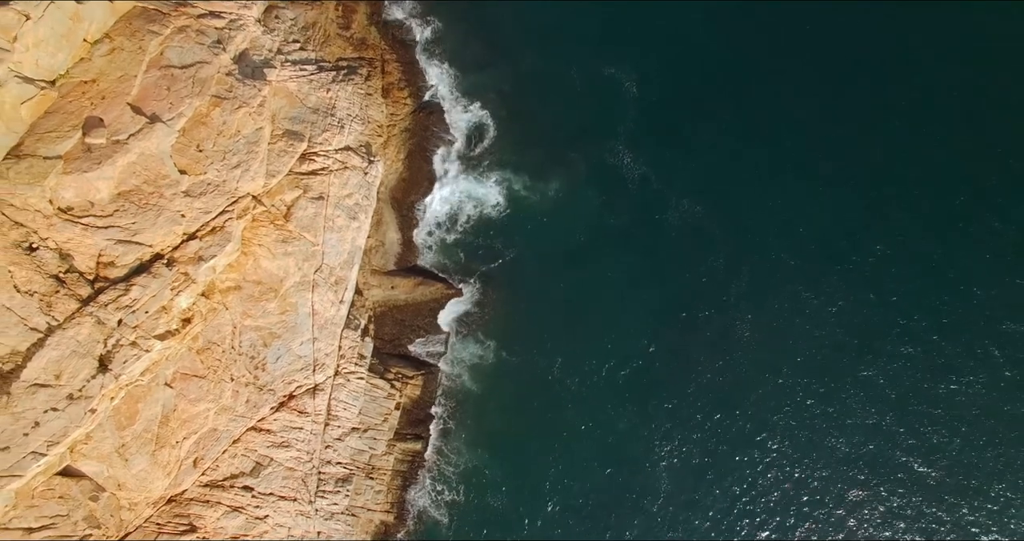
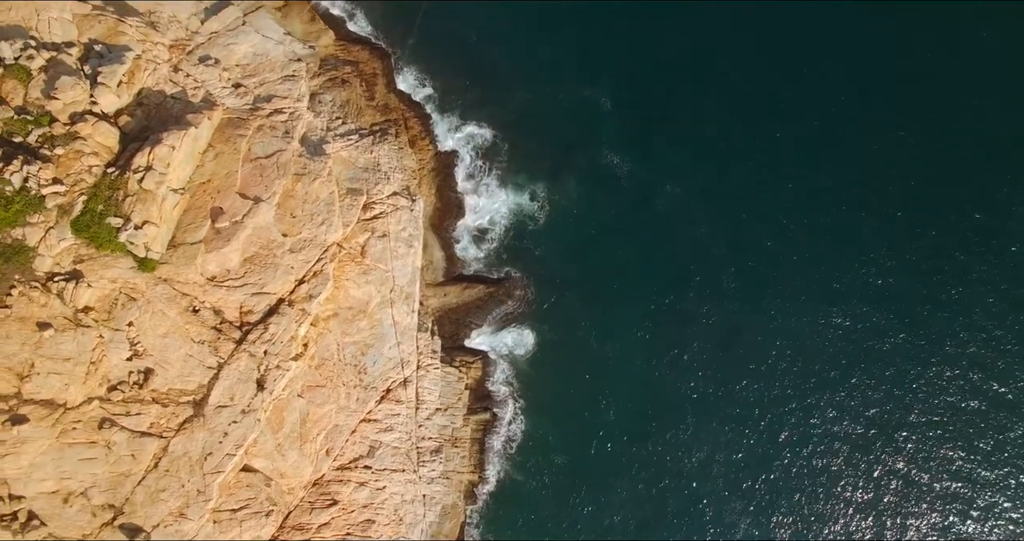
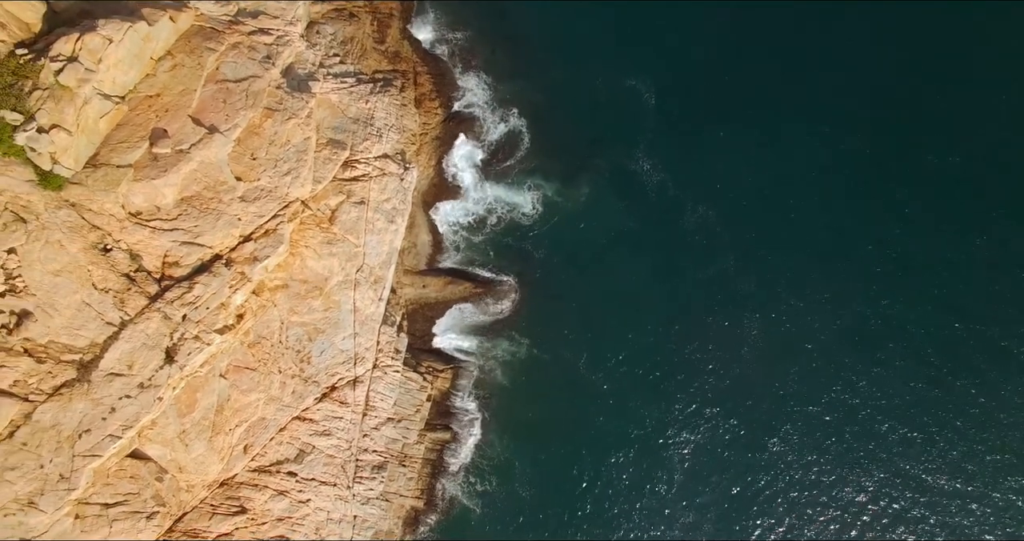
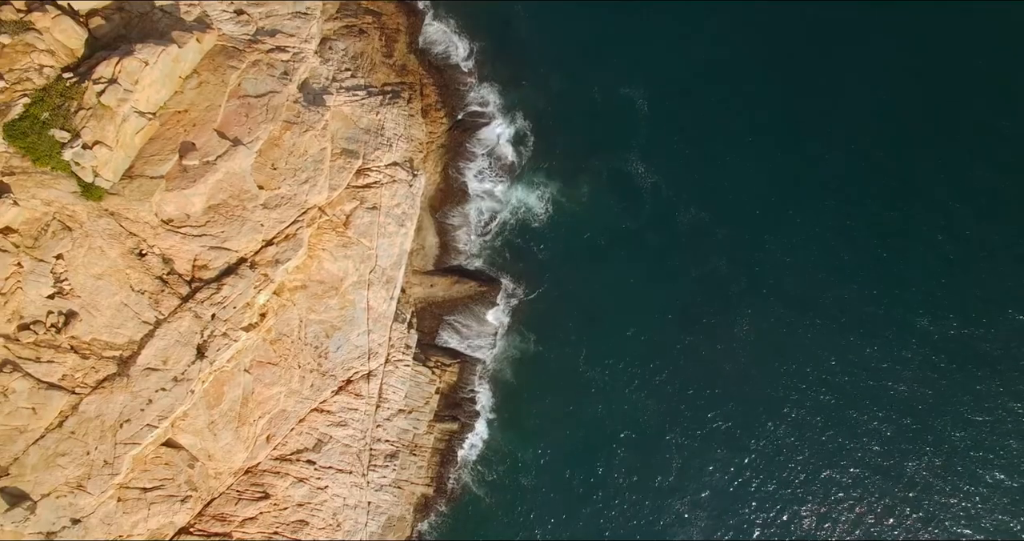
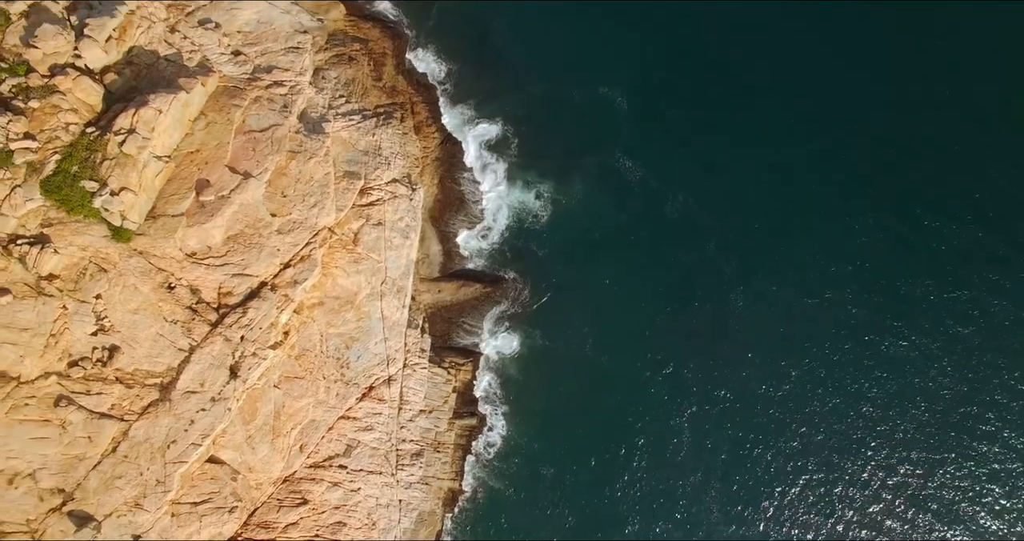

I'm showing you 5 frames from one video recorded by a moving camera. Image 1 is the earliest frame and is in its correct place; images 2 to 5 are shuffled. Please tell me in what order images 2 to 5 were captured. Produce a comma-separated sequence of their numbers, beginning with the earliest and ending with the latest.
3, 4, 5, 2
